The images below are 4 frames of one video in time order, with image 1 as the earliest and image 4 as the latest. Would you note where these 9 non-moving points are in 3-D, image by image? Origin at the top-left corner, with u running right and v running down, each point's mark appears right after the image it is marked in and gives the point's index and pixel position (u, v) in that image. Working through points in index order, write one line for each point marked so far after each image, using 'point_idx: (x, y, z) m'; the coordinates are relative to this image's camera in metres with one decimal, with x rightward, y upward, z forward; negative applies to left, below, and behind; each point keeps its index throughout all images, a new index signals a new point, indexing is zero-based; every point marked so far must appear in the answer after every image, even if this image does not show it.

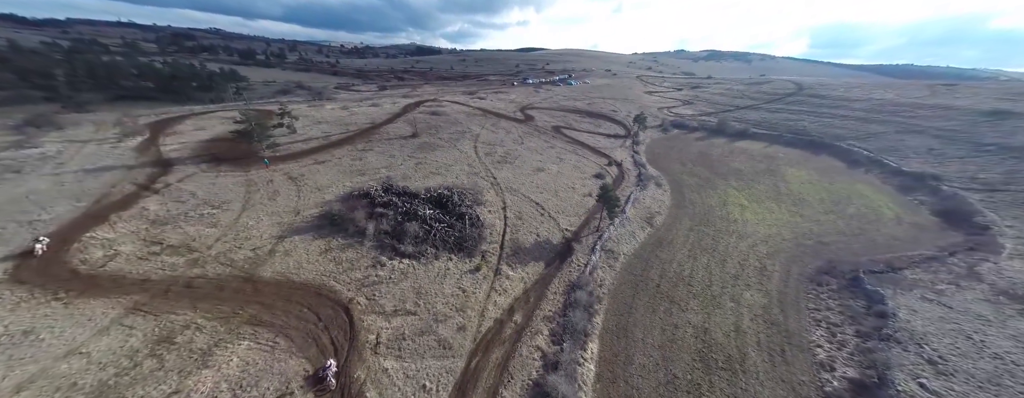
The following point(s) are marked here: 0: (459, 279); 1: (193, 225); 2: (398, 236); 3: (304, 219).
0: (-3.2, -4.8, +15.8) m
1: (-20.7, -1.8, +16.8) m
2: (-7.6, -2.5, +17.3) m
3: (-14.9, -1.5, +18.4) m
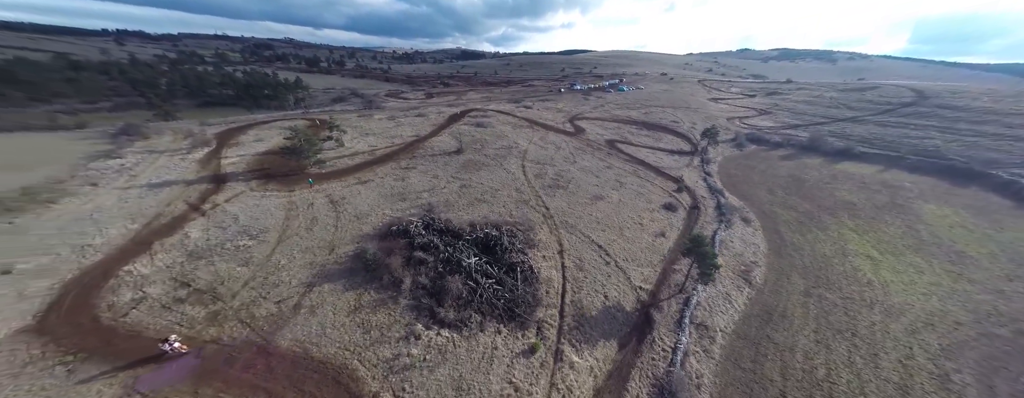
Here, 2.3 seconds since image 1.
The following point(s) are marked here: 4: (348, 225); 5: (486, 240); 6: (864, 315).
0: (-0.1, -7.8, +12.1) m
1: (-17.0, -3.8, +15.4) m
2: (-4.1, -5.2, +14.2) m
3: (-11.1, -3.8, +16.3) m
4: (-12.4, -2.0, +19.6) m
5: (-1.8, -2.8, +17.7) m
6: (+25.5, -8.3, +18.7) m
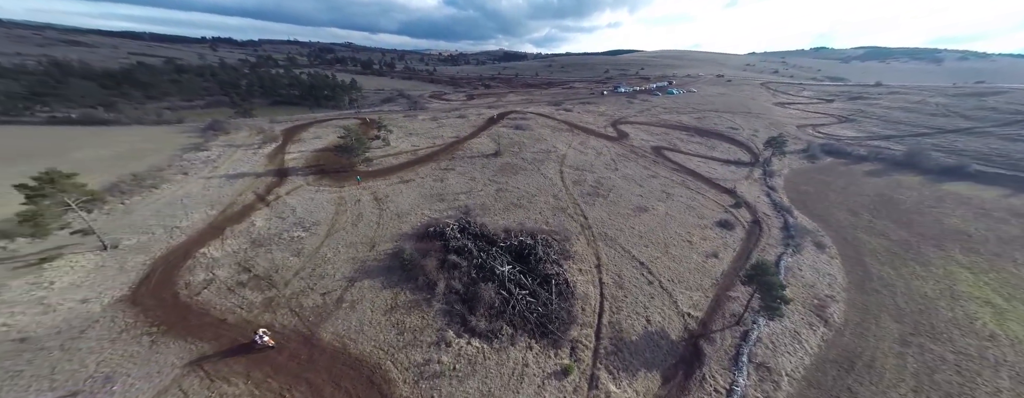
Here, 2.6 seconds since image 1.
0: (+1.3, -8.3, +11.4) m
1: (-14.9, -3.4, +16.7) m
2: (-2.2, -5.5, +14.0) m
3: (-8.9, -3.8, +16.9) m
4: (-9.7, -1.9, +20.3) m
5: (+0.5, -3.2, +17.1) m
6: (+27.4, -10.3, +14.9) m
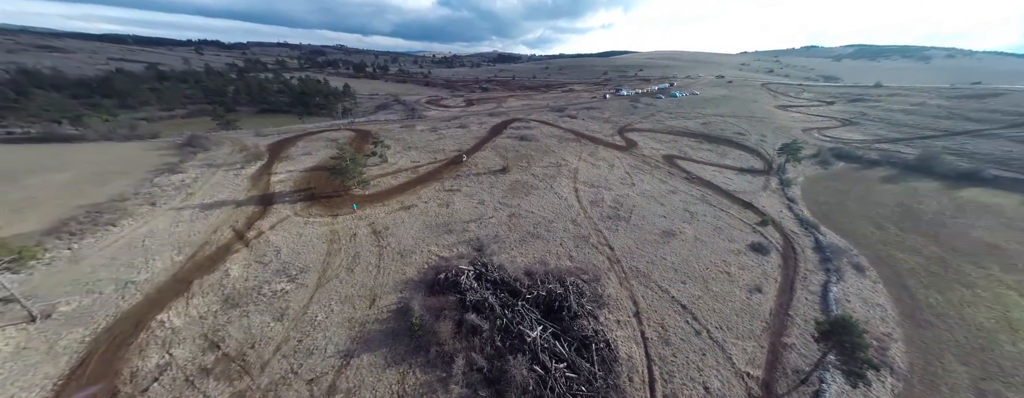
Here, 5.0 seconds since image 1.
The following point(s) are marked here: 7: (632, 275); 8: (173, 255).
0: (+3.0, -10.6, +8.7) m
1: (-13.4, -6.0, +13.8) m
2: (-0.6, -8.0, +11.3) m
3: (-7.3, -6.3, +14.0) m
4: (-8.2, -4.4, +17.5) m
5: (+2.1, -5.6, +14.5) m
6: (+29.1, -12.2, +12.7) m
7: (+8.7, -5.5, +18.7) m
8: (-22.2, -3.6, +17.0) m
